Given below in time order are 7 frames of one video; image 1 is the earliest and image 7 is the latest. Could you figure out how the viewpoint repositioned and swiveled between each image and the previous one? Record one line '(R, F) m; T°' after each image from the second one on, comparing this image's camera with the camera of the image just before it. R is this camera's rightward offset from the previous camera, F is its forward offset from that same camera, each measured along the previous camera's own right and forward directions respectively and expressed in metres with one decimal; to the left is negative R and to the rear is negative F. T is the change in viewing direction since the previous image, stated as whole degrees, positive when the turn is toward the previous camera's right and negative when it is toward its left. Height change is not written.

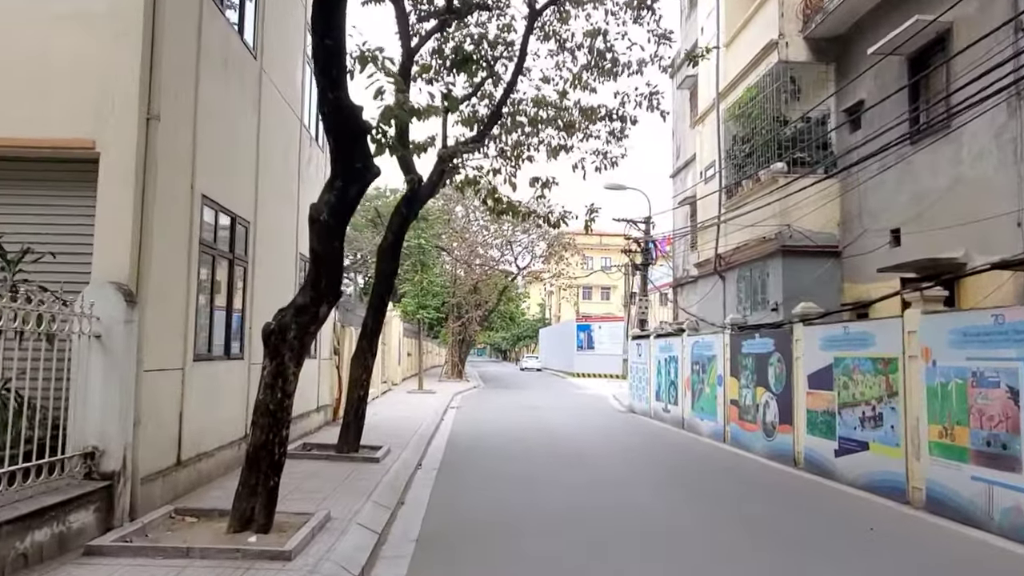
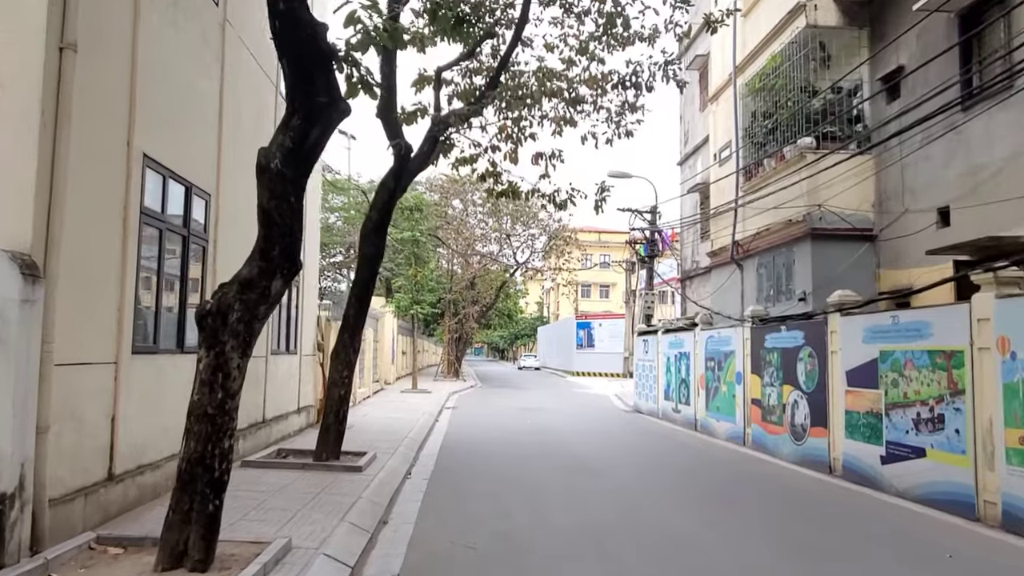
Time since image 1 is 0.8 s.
(-0.1, +1.4) m; 0°
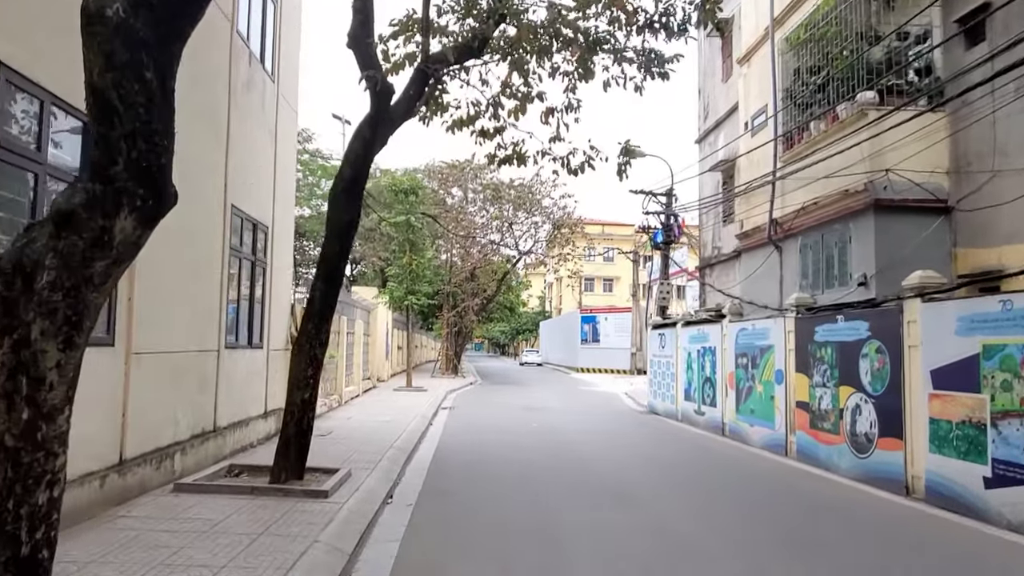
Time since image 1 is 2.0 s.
(-0.1, +2.1) m; 0°
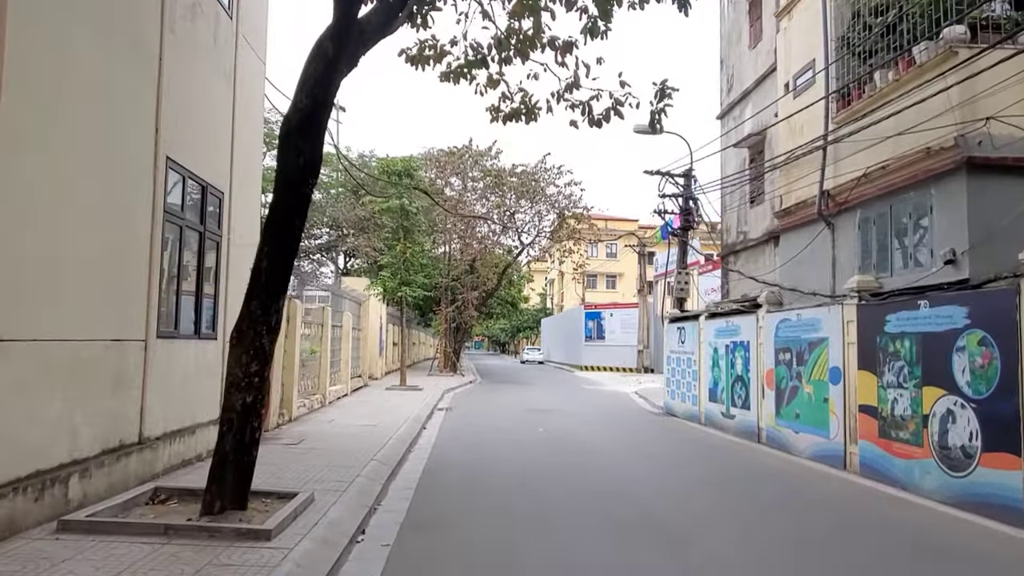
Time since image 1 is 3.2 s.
(-0.1, +2.0) m; 0°
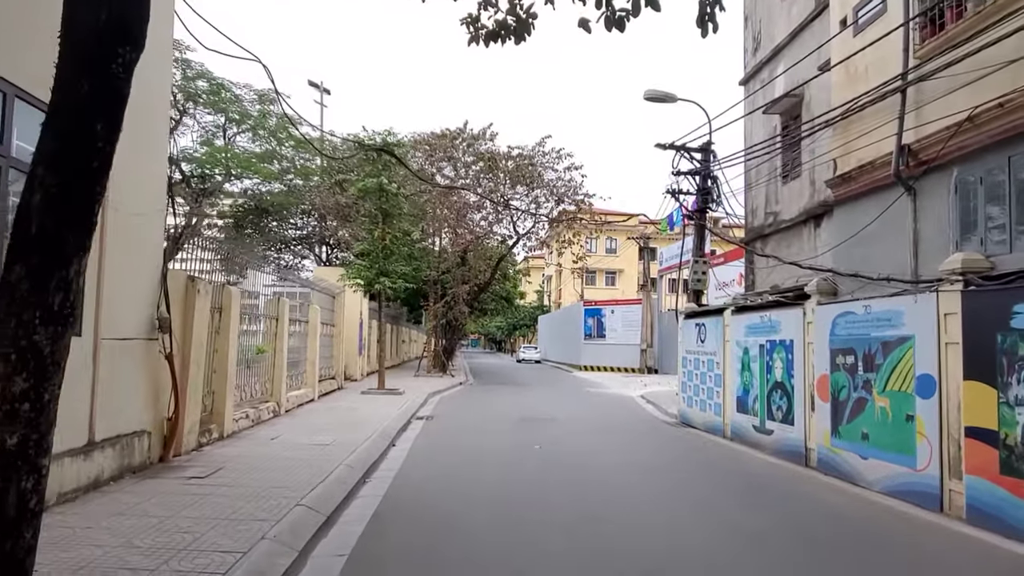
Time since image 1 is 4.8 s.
(+0.1, +2.7) m; 0°
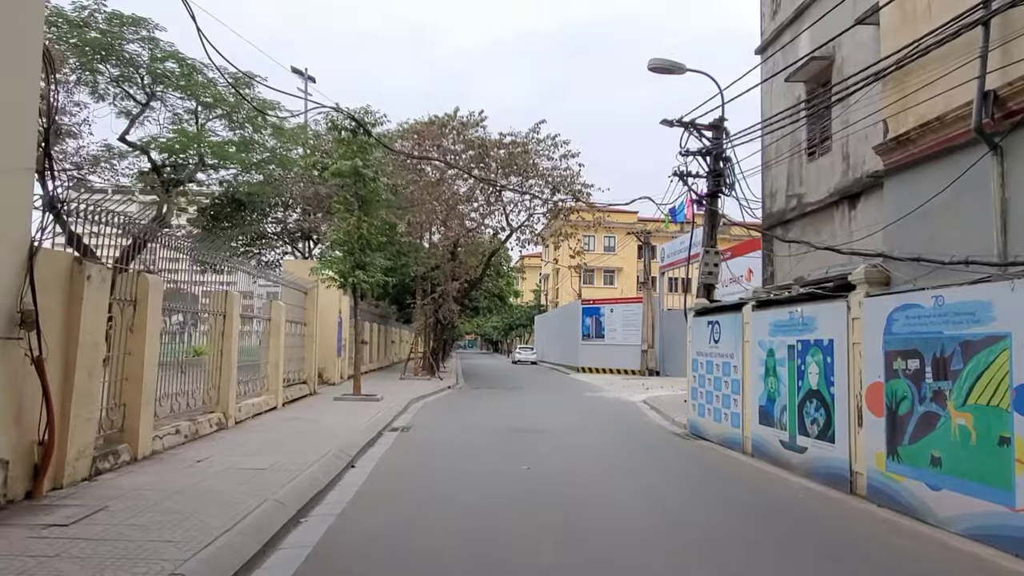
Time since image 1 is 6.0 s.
(+0.2, +2.0) m; 0°
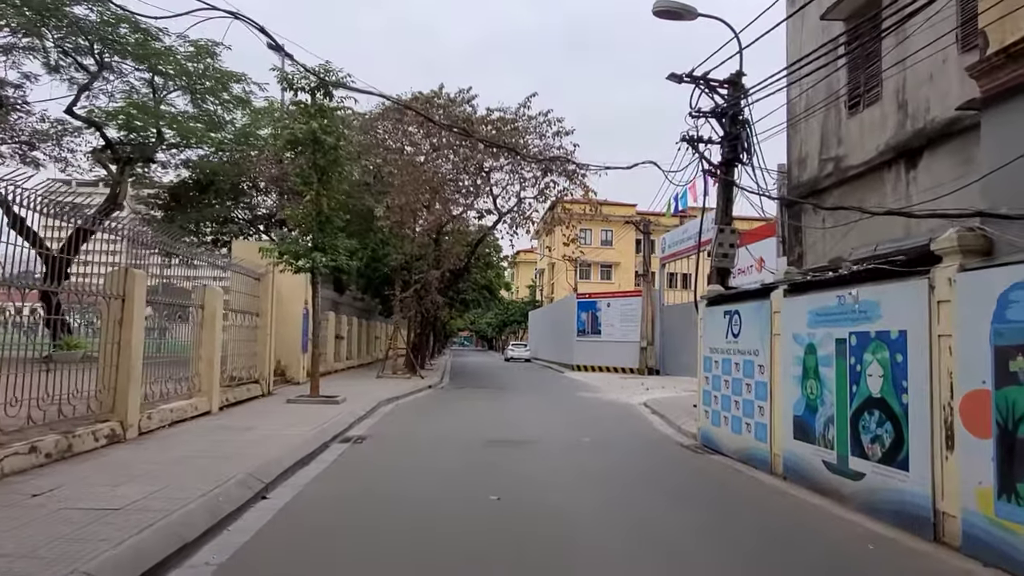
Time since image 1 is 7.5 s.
(+0.3, +2.4) m; 0°
